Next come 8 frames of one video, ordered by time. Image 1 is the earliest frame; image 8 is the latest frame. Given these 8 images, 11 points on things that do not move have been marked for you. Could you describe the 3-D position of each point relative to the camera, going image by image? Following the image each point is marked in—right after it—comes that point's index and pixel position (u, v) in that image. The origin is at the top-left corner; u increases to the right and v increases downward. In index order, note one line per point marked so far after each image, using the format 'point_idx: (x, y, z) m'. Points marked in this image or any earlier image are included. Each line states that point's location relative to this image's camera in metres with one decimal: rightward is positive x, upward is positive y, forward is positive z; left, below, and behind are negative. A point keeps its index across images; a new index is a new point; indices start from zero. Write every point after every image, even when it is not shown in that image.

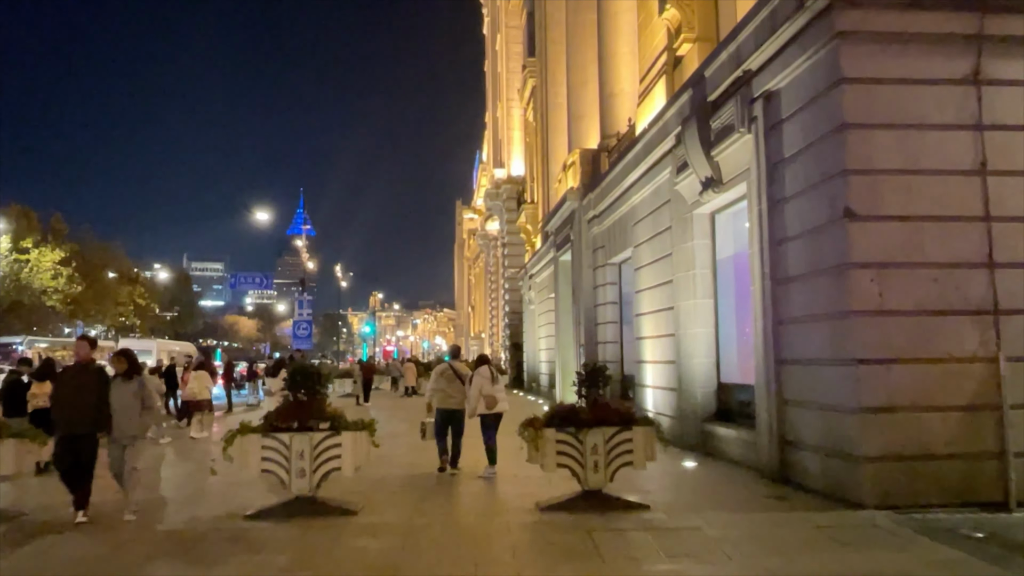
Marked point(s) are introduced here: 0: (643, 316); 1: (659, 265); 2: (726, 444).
0: (+2.8, -0.6, +16.8) m
1: (+2.9, +0.5, +15.6) m
2: (+3.3, -2.4, +12.1) m
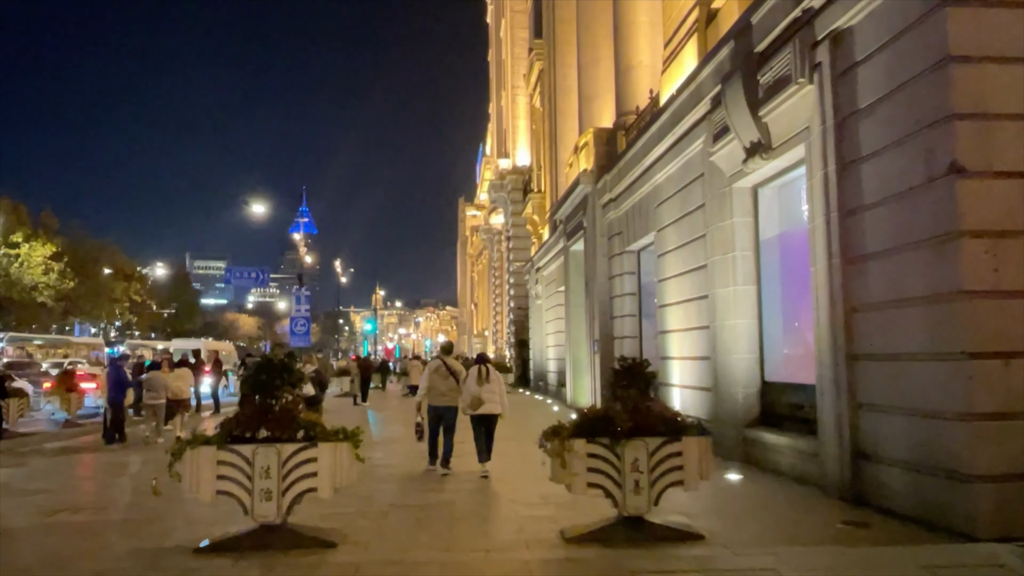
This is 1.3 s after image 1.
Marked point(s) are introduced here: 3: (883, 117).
0: (+3.0, -0.4, +15.1) m
1: (+3.1, +0.7, +13.9) m
2: (+3.5, -2.2, +10.3) m
3: (+3.7, +1.7, +7.9) m
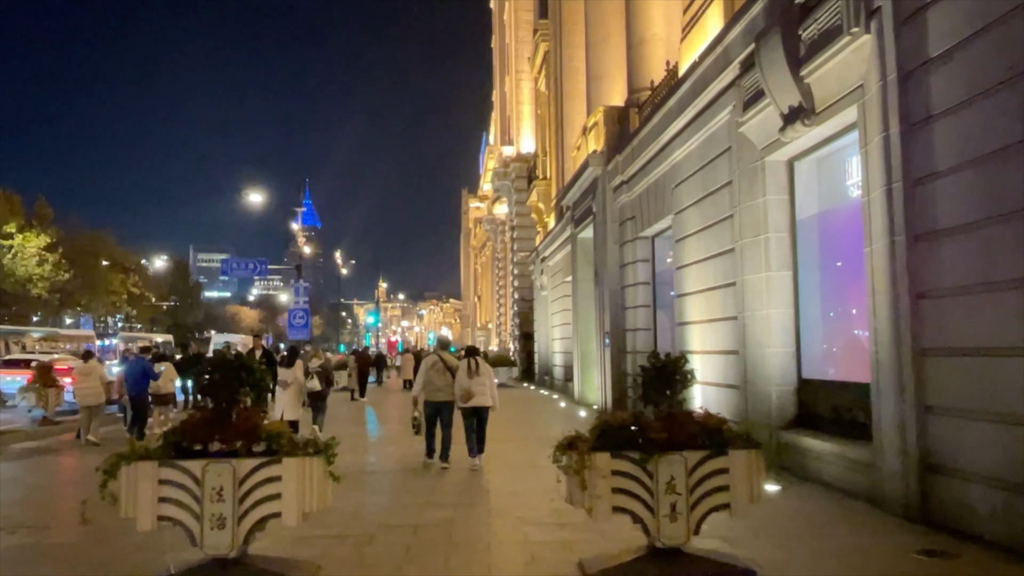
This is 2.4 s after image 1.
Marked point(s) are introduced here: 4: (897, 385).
0: (+3.1, -0.1, +13.8) m
1: (+3.2, +0.9, +12.6) m
2: (+3.5, -2.0, +9.1) m
3: (+3.8, +1.9, +6.6) m
4: (+3.6, -0.9, +7.4) m
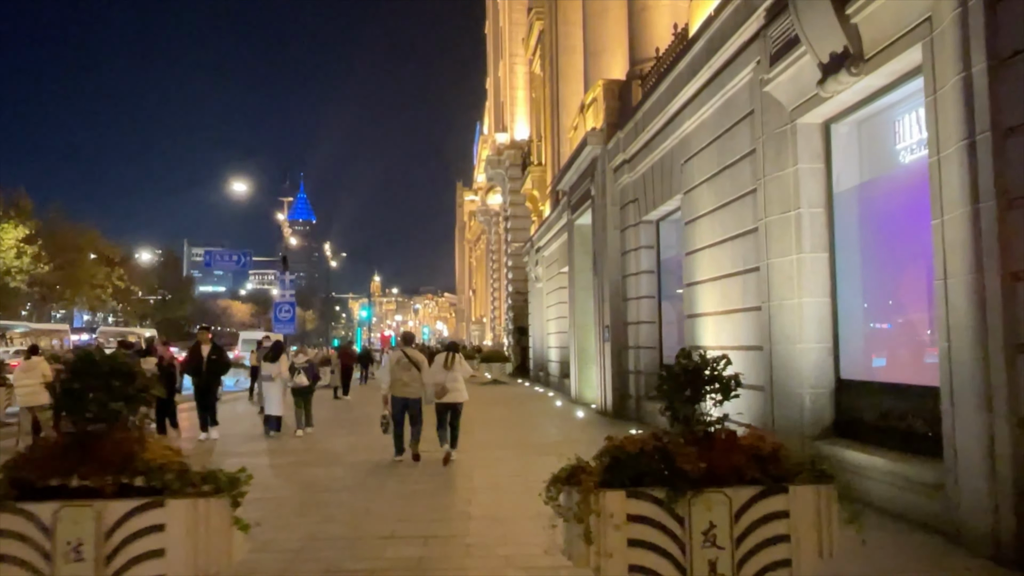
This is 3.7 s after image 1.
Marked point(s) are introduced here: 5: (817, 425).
0: (+2.9, +0.1, +12.3) m
1: (+3.0, +1.1, +11.0) m
2: (+3.4, -1.8, +7.5) m
3: (+3.7, +2.0, +5.1) m
4: (+3.5, -0.8, +5.9) m
5: (+3.4, -1.5, +8.7) m
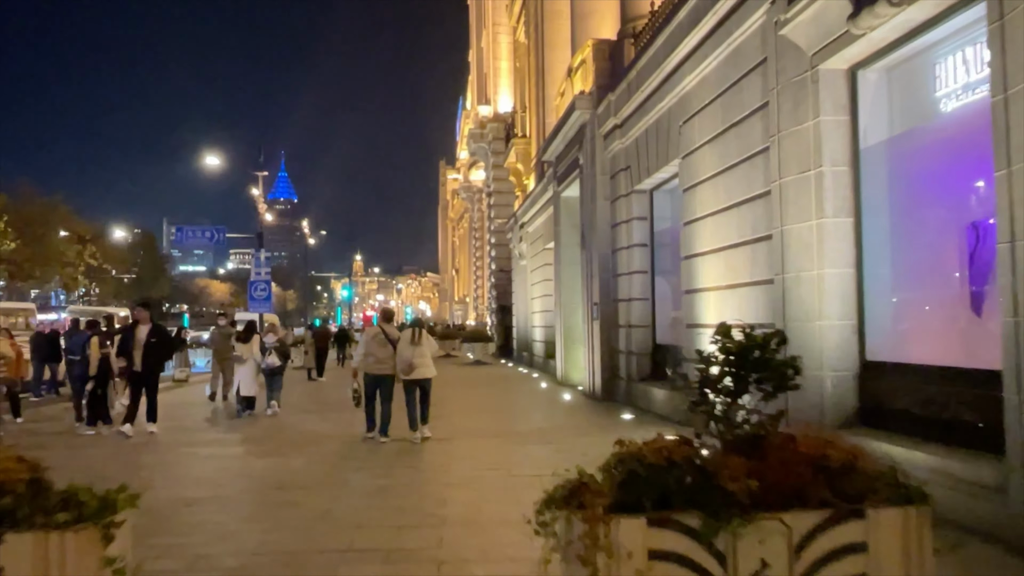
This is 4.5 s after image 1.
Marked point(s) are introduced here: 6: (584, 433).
0: (+2.7, +0.4, +11.2) m
1: (+2.8, +1.5, +9.9) m
2: (+3.2, -1.6, +6.5) m
3: (+3.6, +2.2, +4.0) m
4: (+3.4, -0.5, +4.8) m
5: (+3.2, -1.2, +7.7) m
6: (+1.1, -2.1, +11.8) m
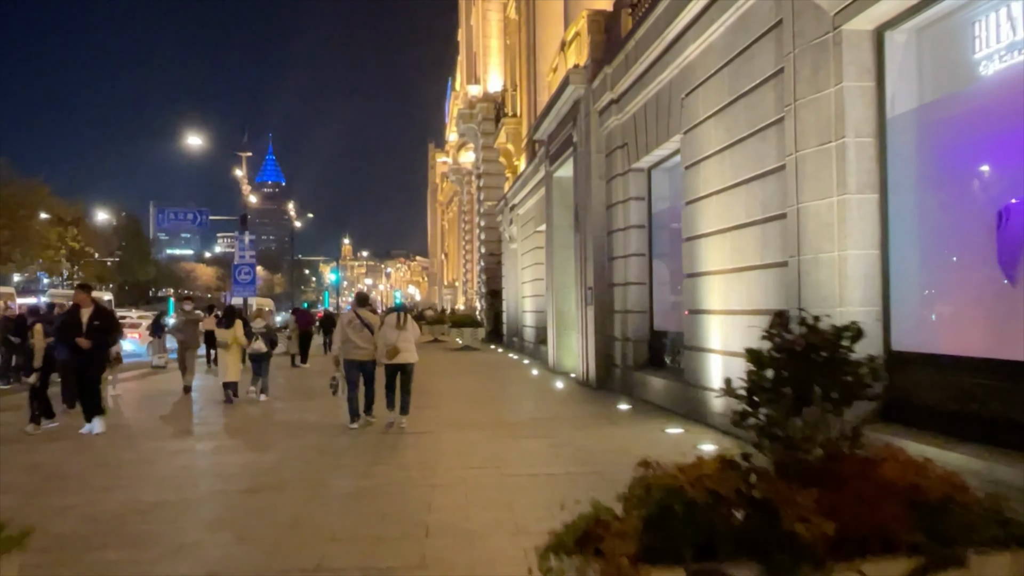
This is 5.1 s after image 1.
0: (+2.5, +0.7, +10.5) m
1: (+2.7, +1.6, +9.2) m
2: (+3.2, -1.4, +5.9) m
3: (+3.5, +2.3, +3.2) m
4: (+3.3, -0.4, +4.2) m
5: (+3.1, -1.1, +7.1) m
6: (+1.0, -1.9, +11.1) m
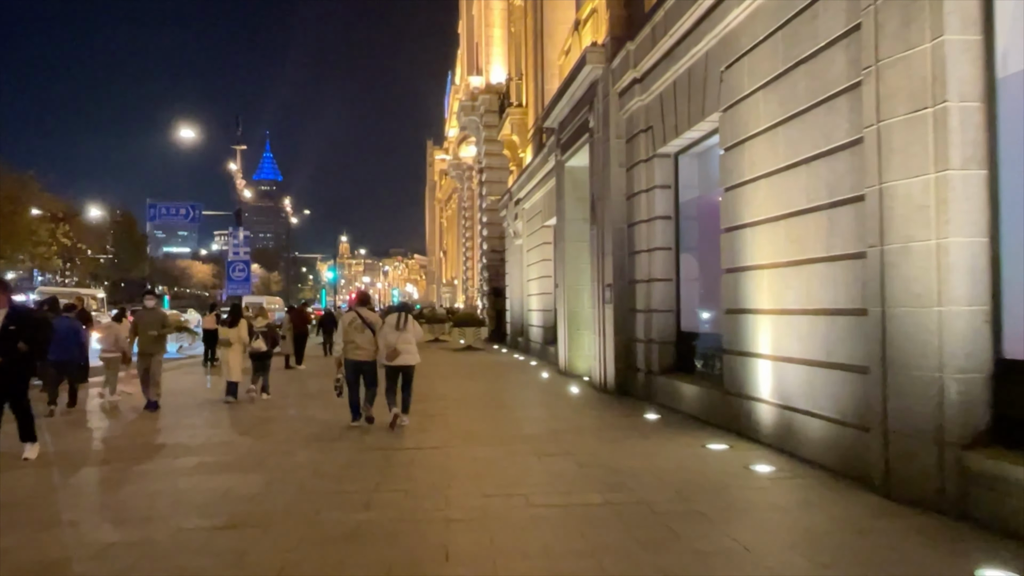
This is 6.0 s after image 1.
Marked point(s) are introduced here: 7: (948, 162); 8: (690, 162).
0: (+2.8, +0.7, +9.3) m
1: (+2.9, +1.7, +8.0) m
2: (+3.4, -1.4, +4.6) m
3: (+3.8, +2.3, +2.0) m
4: (+3.6, -0.4, +2.9) m
5: (+3.4, -1.0, +5.8) m
6: (+1.2, -1.9, +9.9) m
7: (+3.3, +1.0, +6.0) m
8: (+2.8, +2.0, +12.2) m
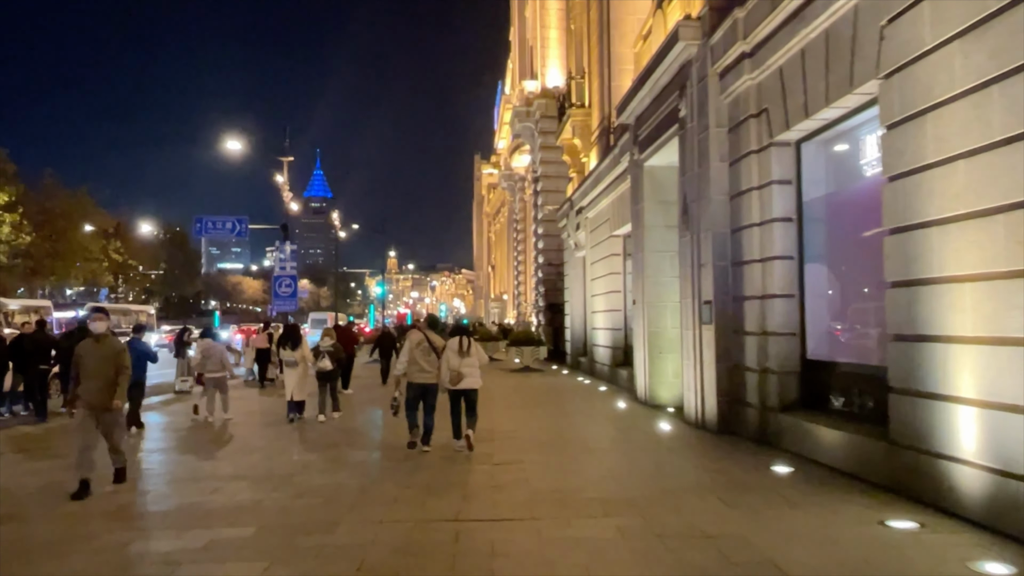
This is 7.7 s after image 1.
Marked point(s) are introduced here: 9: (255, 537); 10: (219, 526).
0: (+3.7, +0.5, +6.9) m
1: (+3.8, +1.5, +5.6) m
2: (+4.1, -1.5, +2.2) m
3: (+4.3, +2.3, -0.3) m
4: (+4.2, -0.5, +0.5) m
5: (+4.1, -1.1, +3.4) m
6: (+2.2, -2.0, +7.6) m
7: (+4.0, +0.8, +3.6) m
8: (+3.9, +1.8, +9.9) m
9: (-2.2, -2.1, +6.5) m
10: (-2.6, -2.1, +6.9) m
